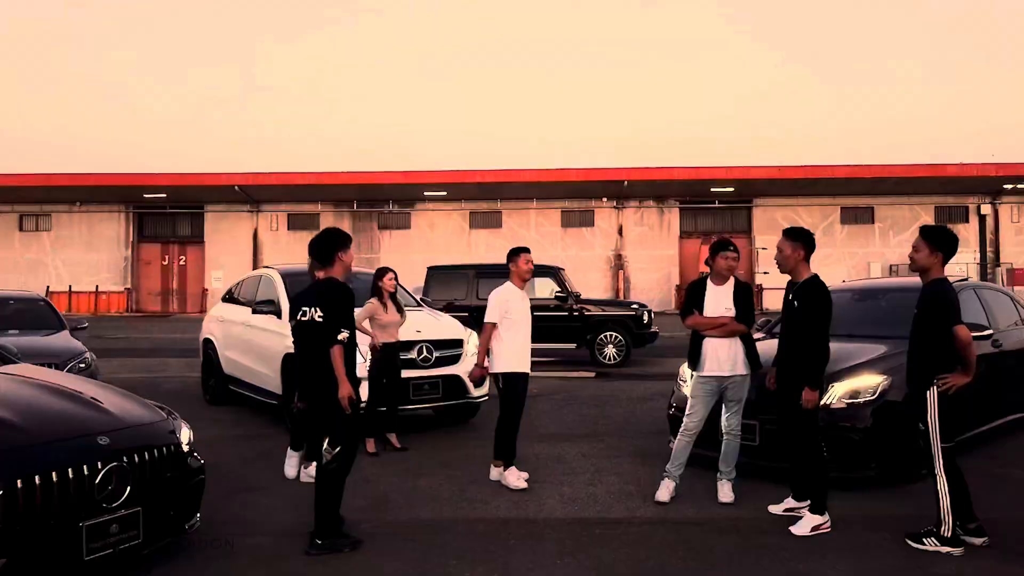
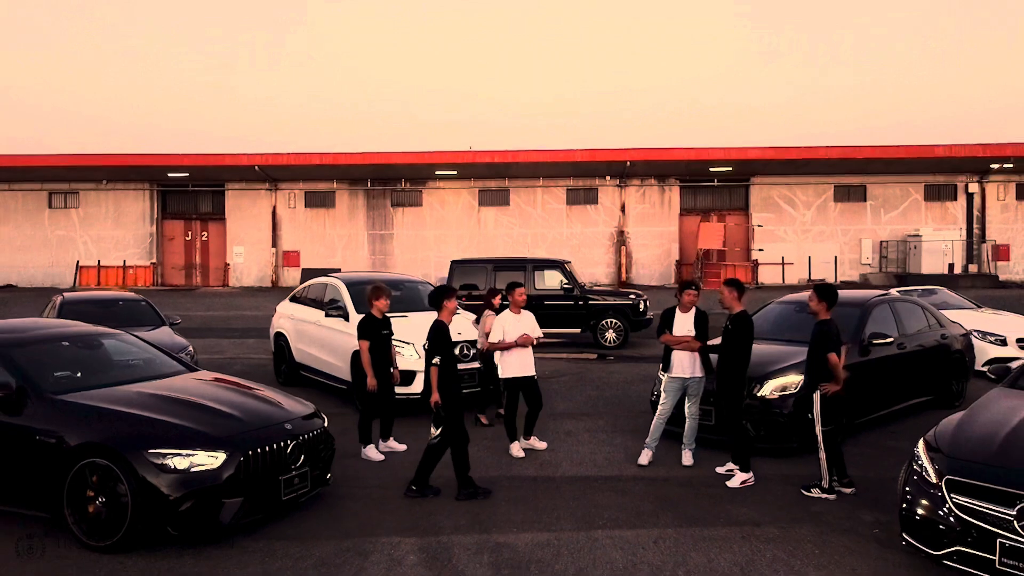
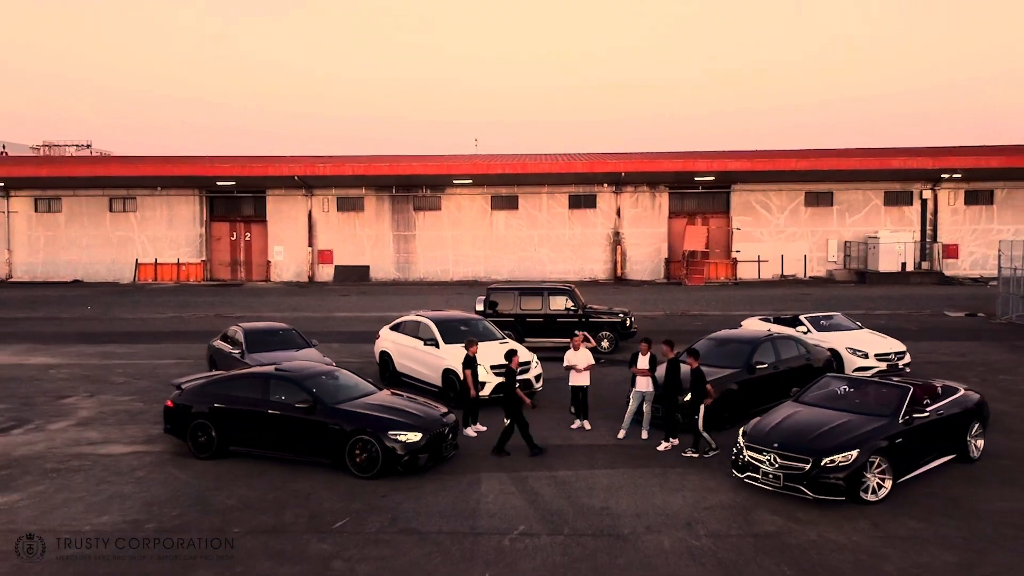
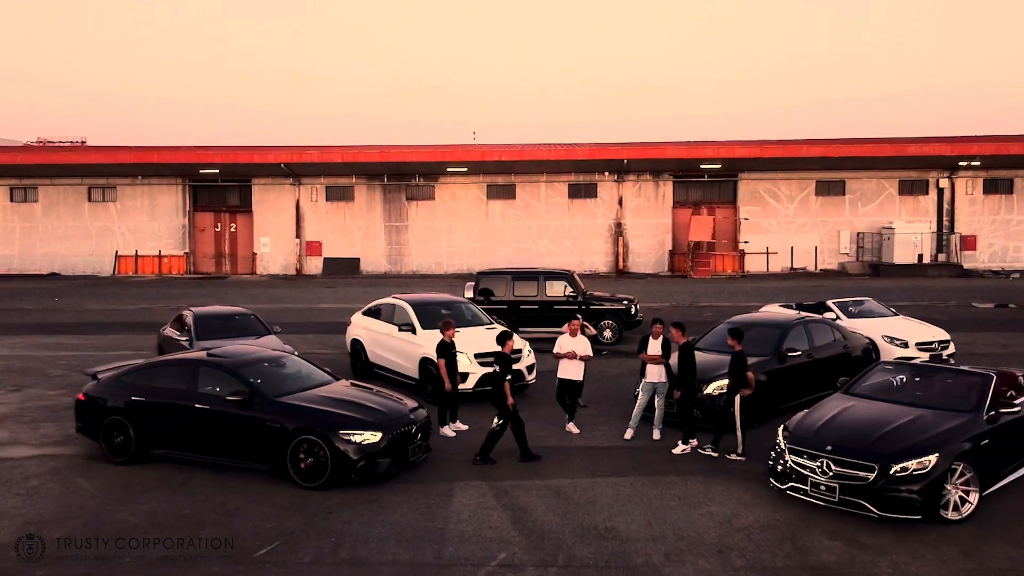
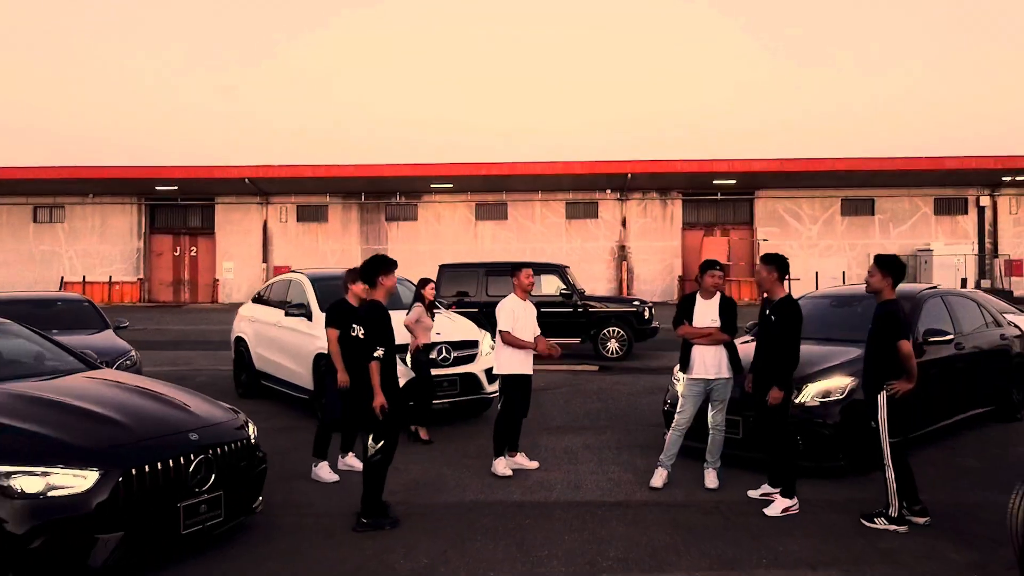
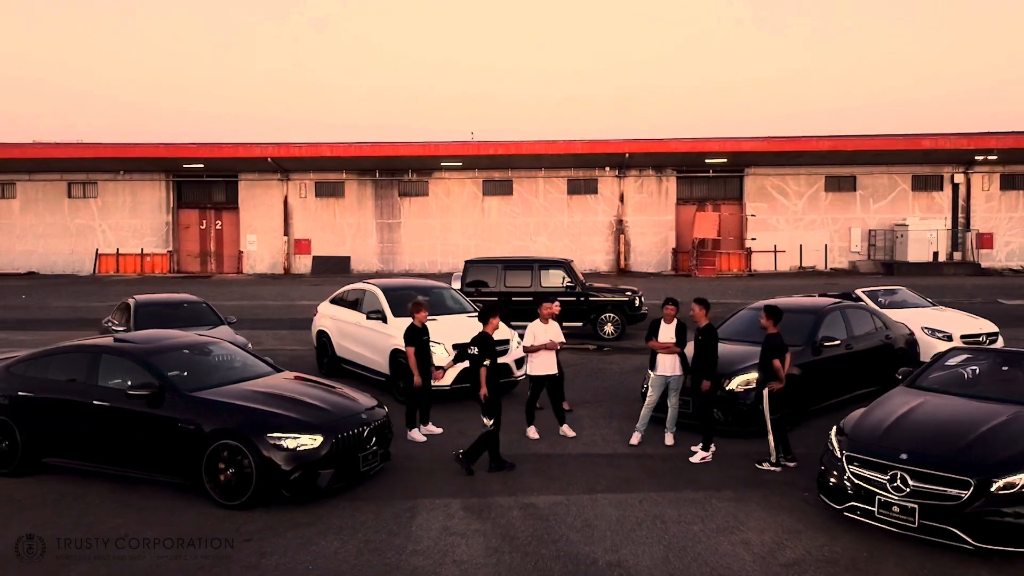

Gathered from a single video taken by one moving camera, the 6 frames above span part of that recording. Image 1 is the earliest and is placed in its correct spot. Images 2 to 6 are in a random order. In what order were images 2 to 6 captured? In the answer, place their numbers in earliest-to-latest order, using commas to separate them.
5, 2, 6, 4, 3
